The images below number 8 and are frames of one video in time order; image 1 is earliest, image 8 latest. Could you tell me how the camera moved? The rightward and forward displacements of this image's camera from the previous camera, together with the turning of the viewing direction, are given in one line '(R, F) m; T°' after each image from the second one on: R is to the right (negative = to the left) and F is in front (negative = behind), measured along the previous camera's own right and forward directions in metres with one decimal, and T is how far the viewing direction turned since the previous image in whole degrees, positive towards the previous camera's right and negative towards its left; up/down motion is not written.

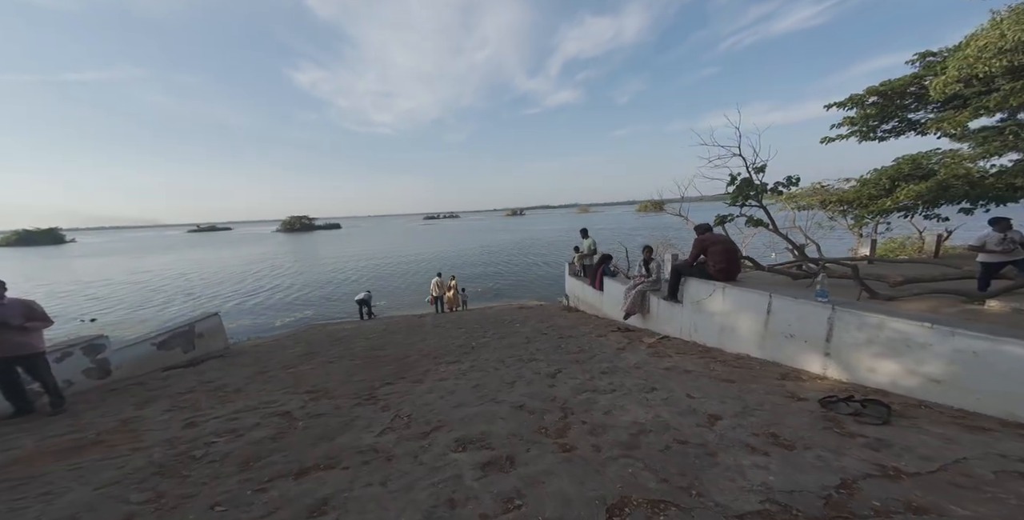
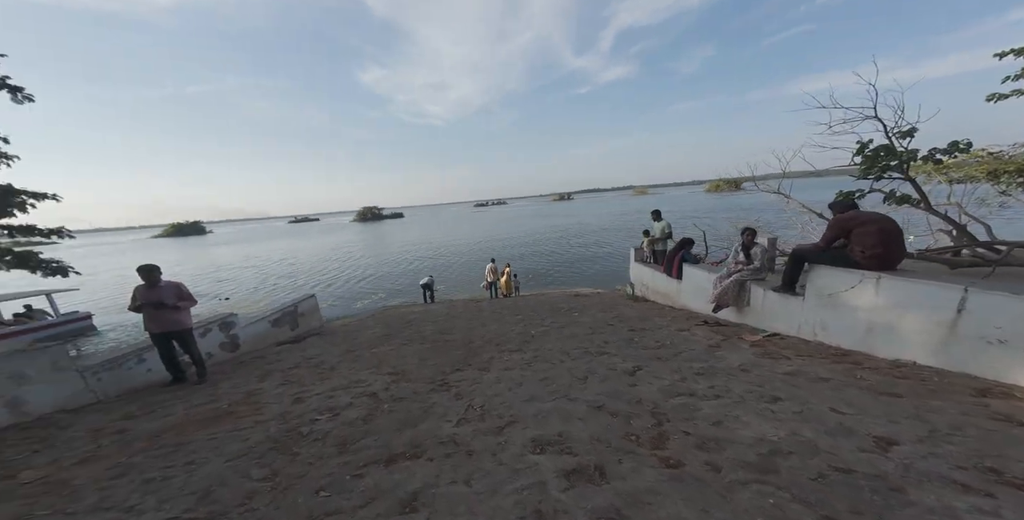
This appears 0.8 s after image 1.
(-0.4, +0.5) m; -8°
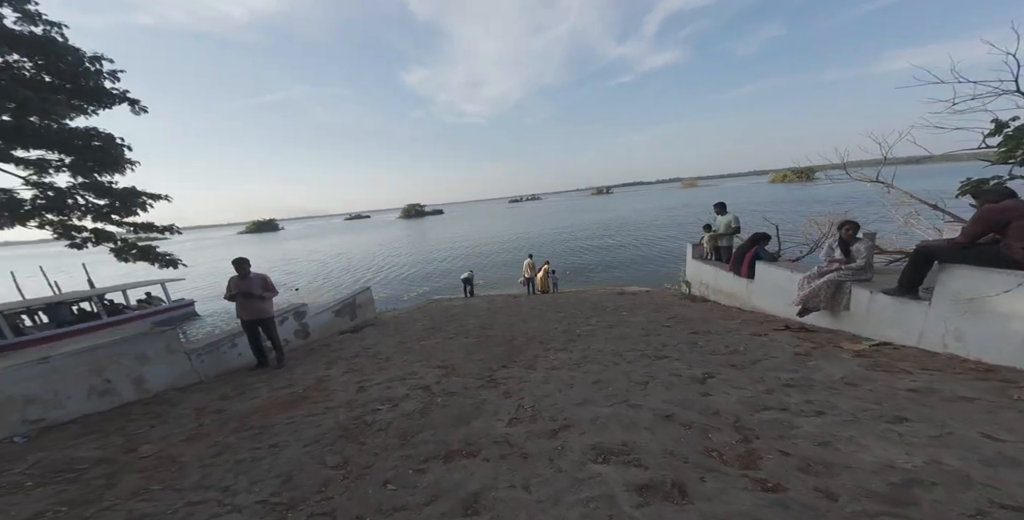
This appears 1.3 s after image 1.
(-0.2, +0.3) m; -6°
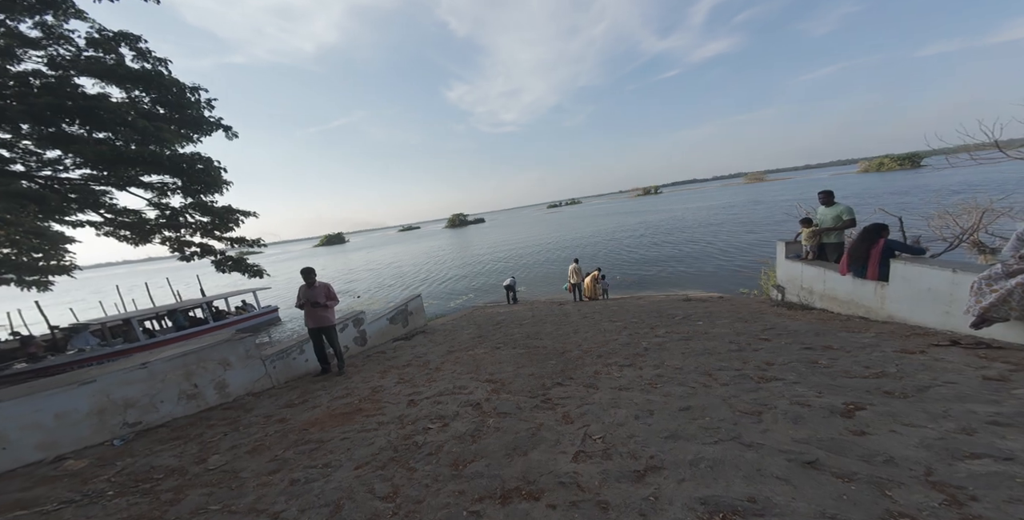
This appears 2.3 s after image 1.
(-0.1, +0.7) m; -9°
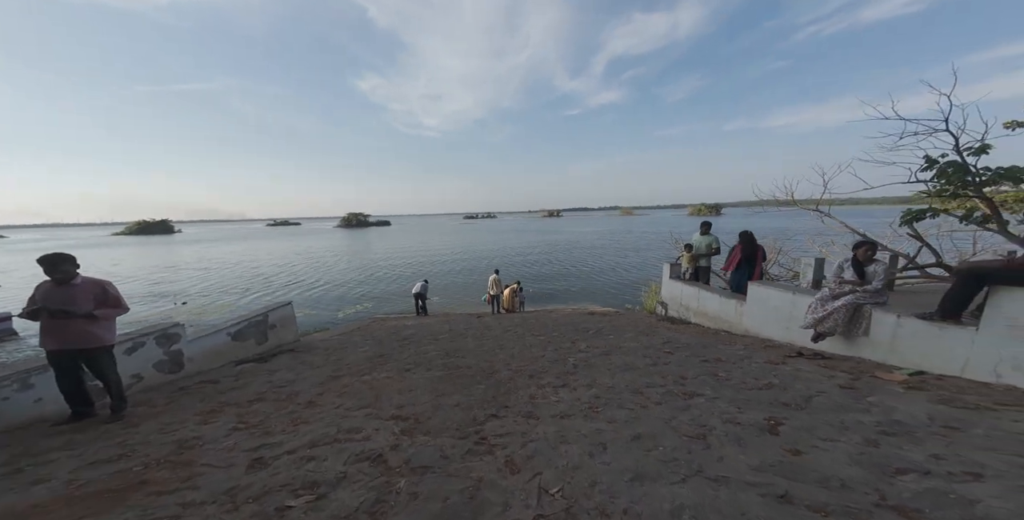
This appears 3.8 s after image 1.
(-0.5, +0.8) m; +20°
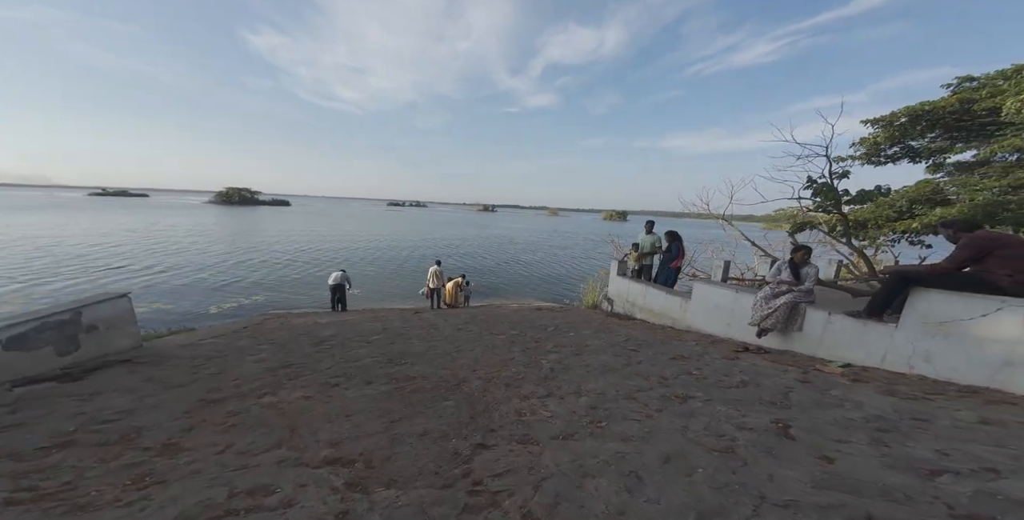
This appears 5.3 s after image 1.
(-0.8, +0.9) m; +16°
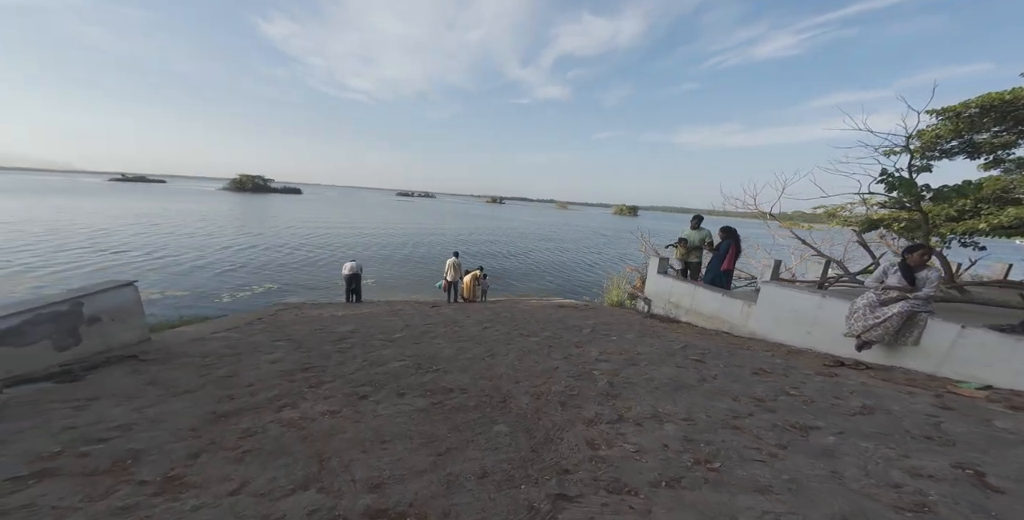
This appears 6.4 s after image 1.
(-0.6, +0.7) m; -1°
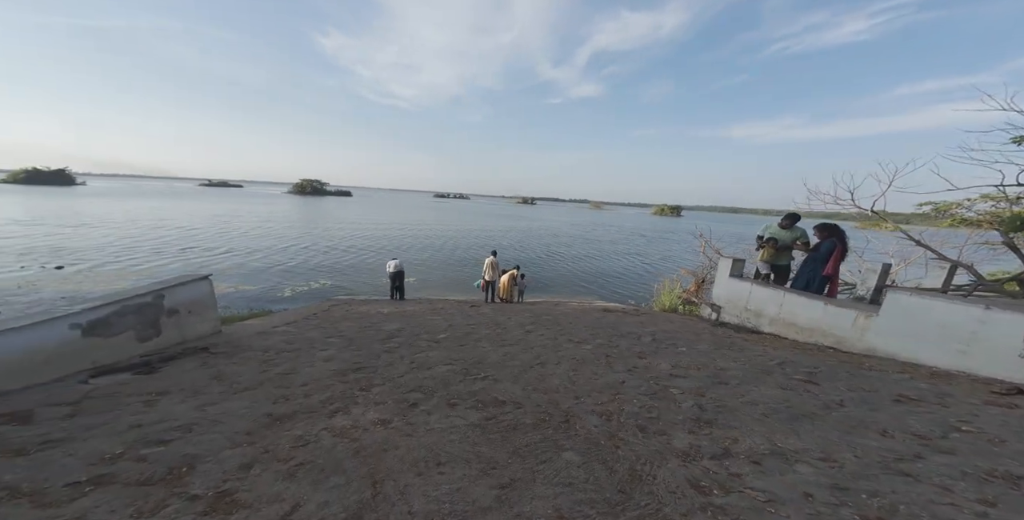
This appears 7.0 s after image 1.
(-0.3, +0.5) m; -7°
